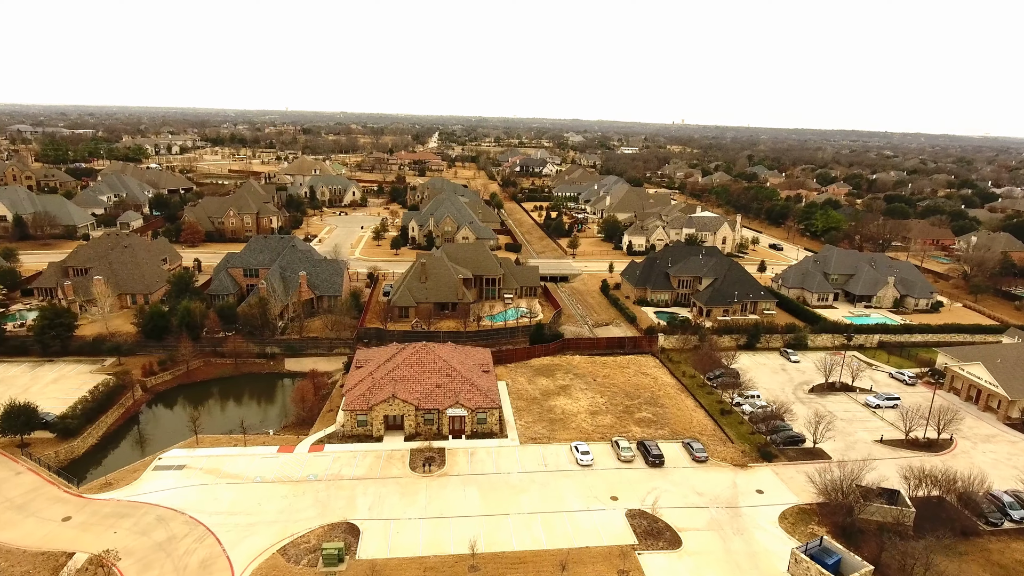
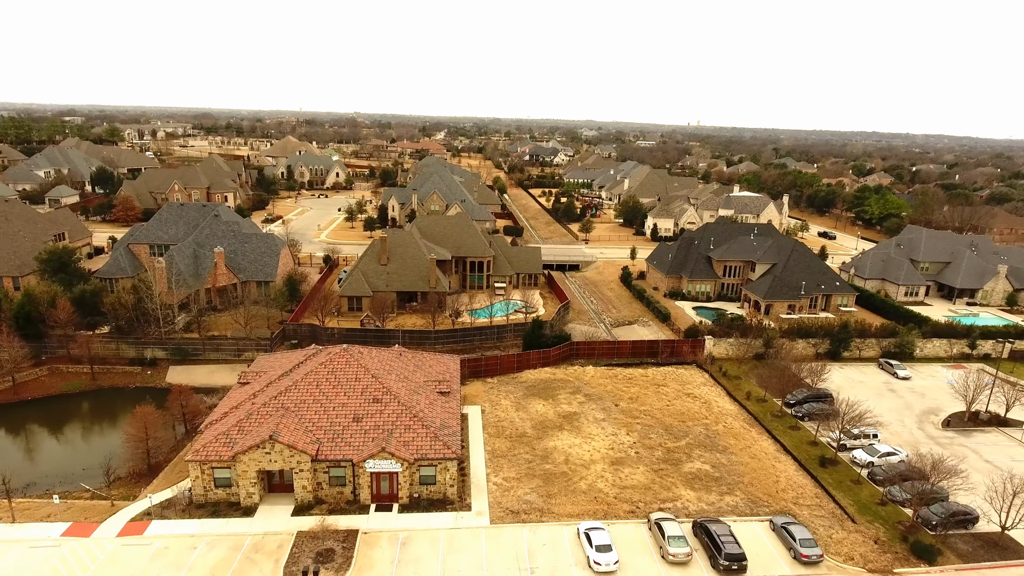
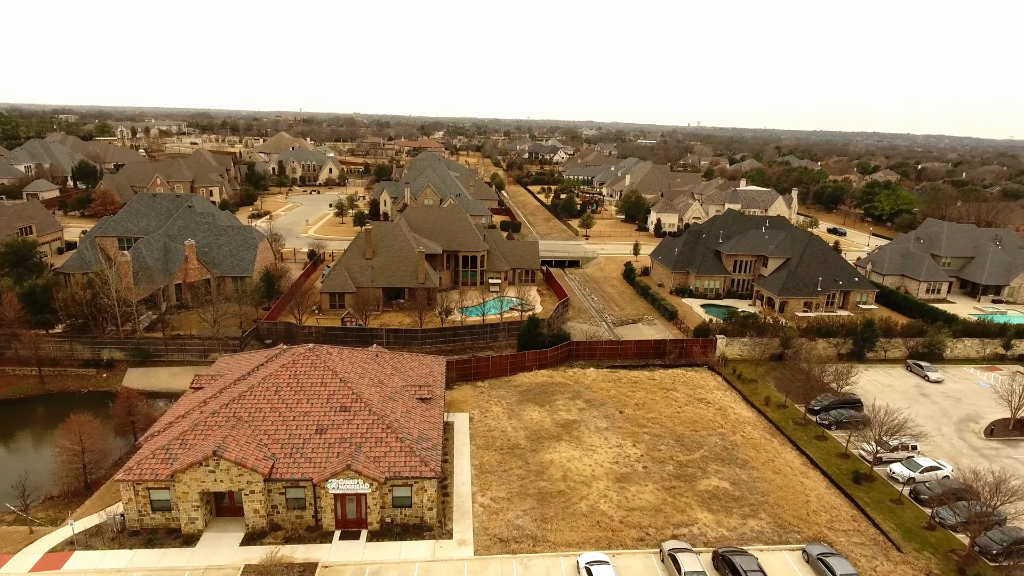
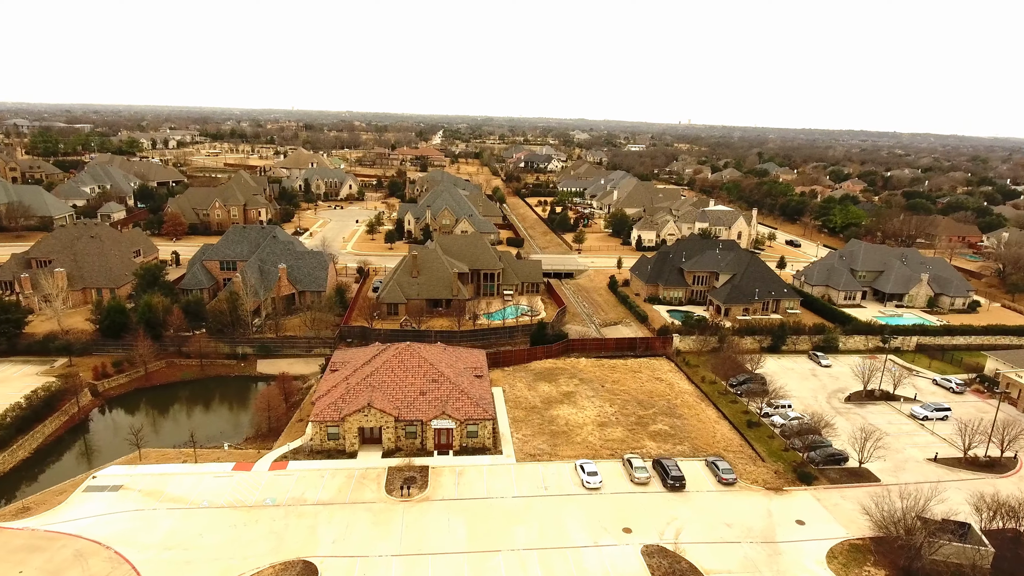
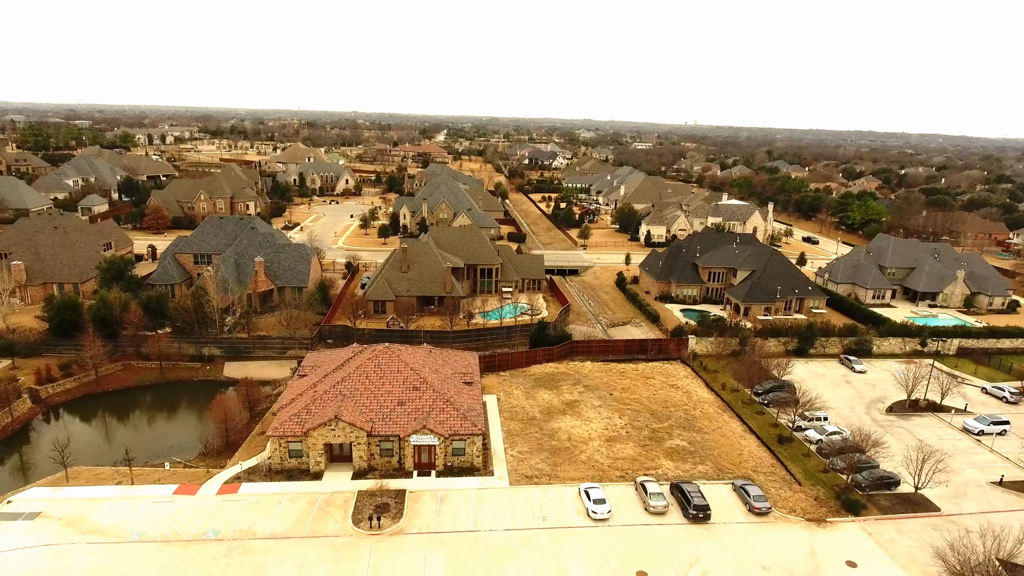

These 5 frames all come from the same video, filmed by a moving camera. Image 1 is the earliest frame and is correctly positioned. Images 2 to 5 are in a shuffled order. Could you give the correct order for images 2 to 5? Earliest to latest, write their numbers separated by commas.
4, 5, 2, 3
